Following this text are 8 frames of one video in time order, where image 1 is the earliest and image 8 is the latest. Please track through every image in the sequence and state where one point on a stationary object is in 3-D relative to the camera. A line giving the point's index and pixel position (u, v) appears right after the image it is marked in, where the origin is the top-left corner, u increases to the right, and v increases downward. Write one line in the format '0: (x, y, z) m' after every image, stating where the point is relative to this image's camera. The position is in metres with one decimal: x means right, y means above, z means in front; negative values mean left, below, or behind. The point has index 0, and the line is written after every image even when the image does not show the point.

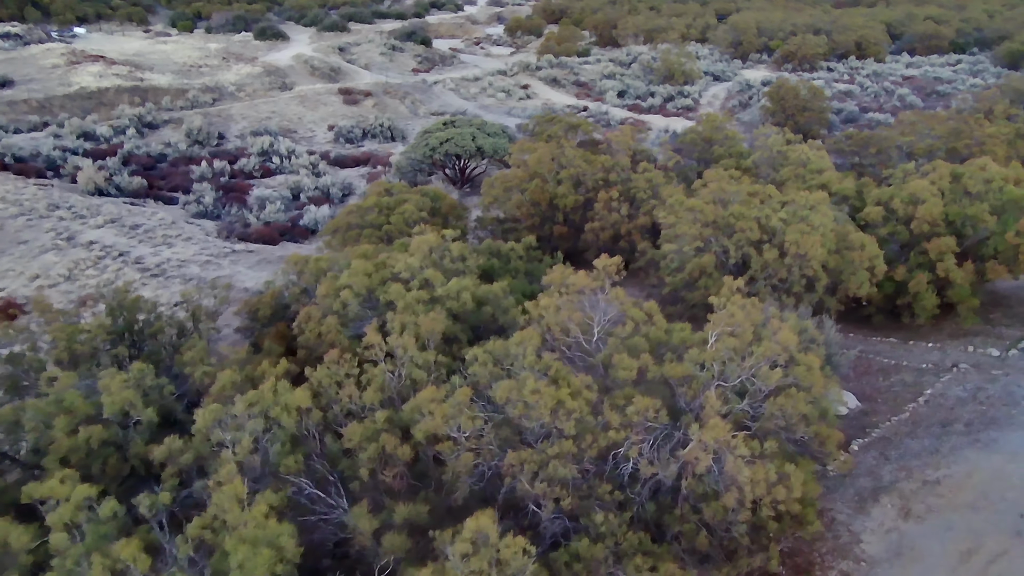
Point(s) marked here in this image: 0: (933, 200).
0: (+10.1, +2.1, +19.8) m
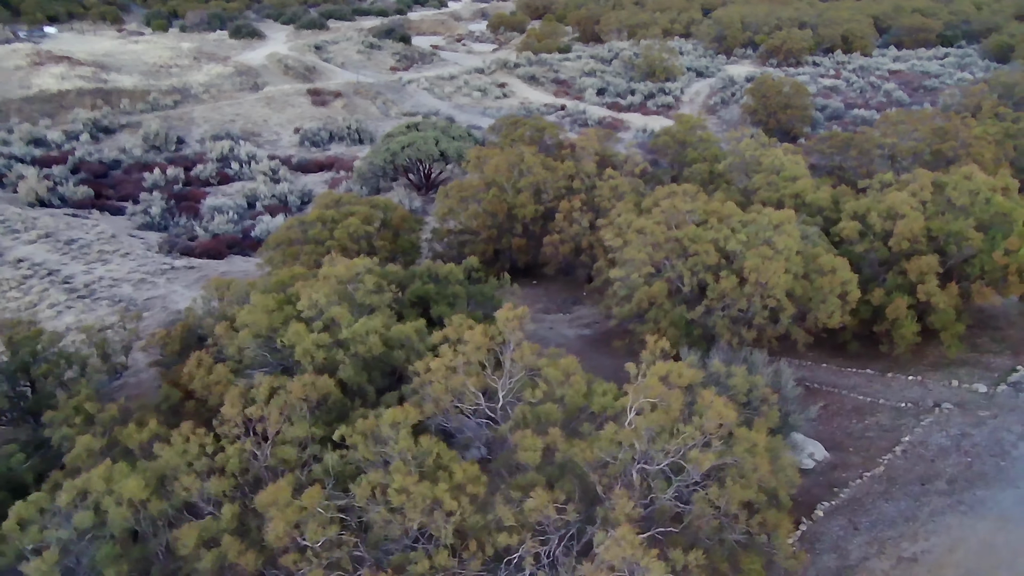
0: (+8.7, +1.6, +17.9) m
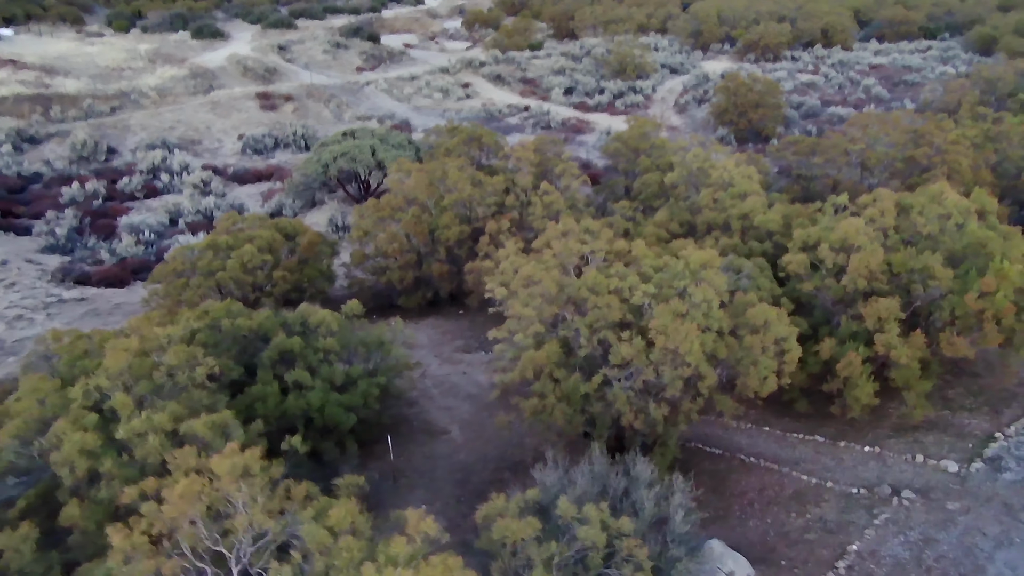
0: (+6.4, +0.7, +14.9) m
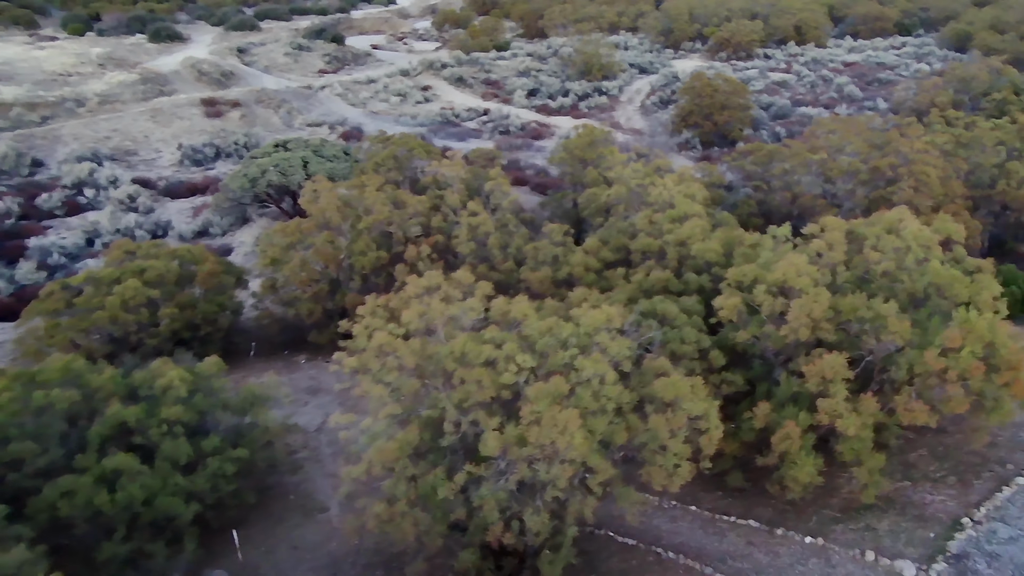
0: (+4.5, -0.1, +12.5) m
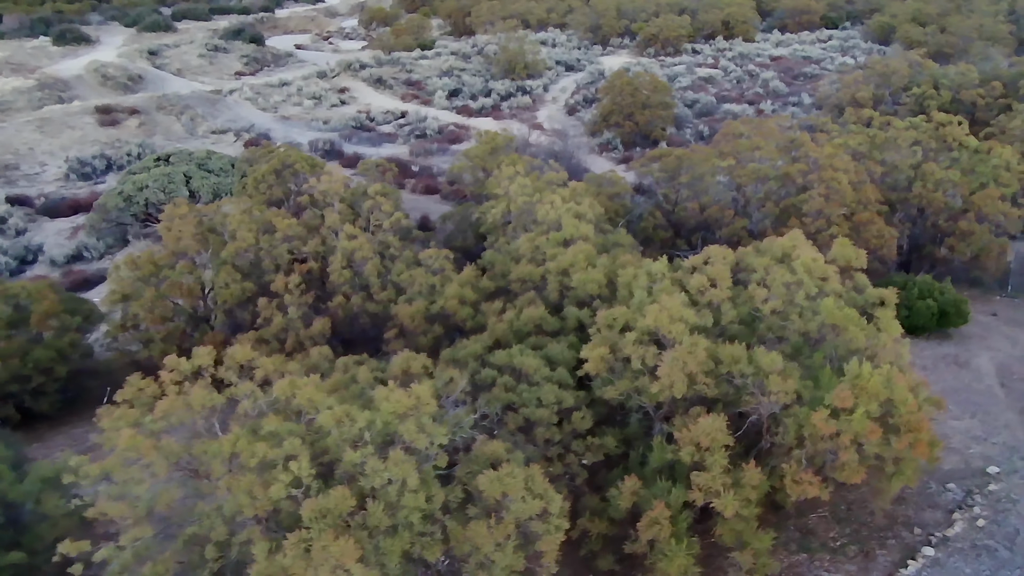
0: (+2.2, -0.7, +10.7) m
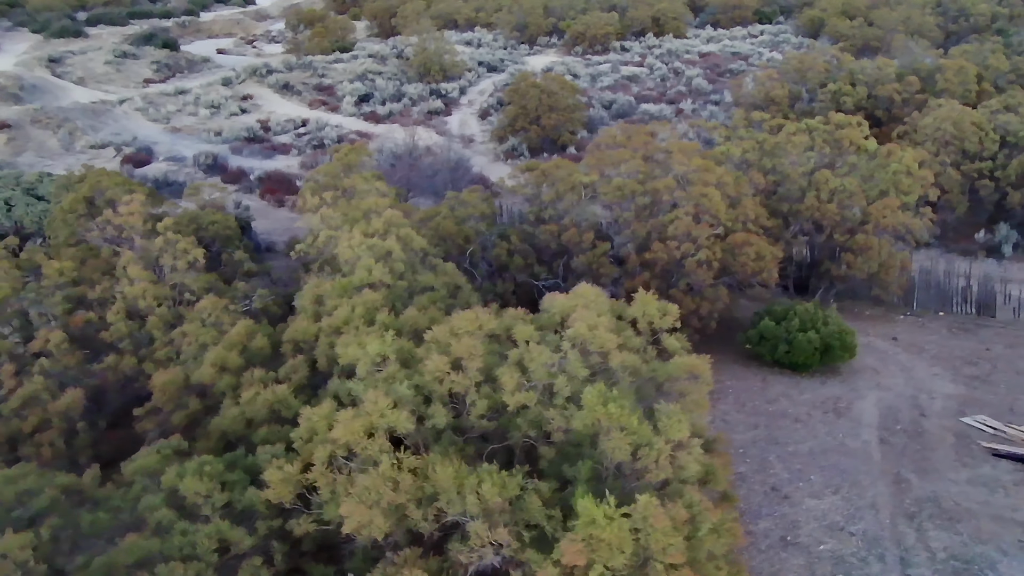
0: (-1.3, -1.6, +7.7) m
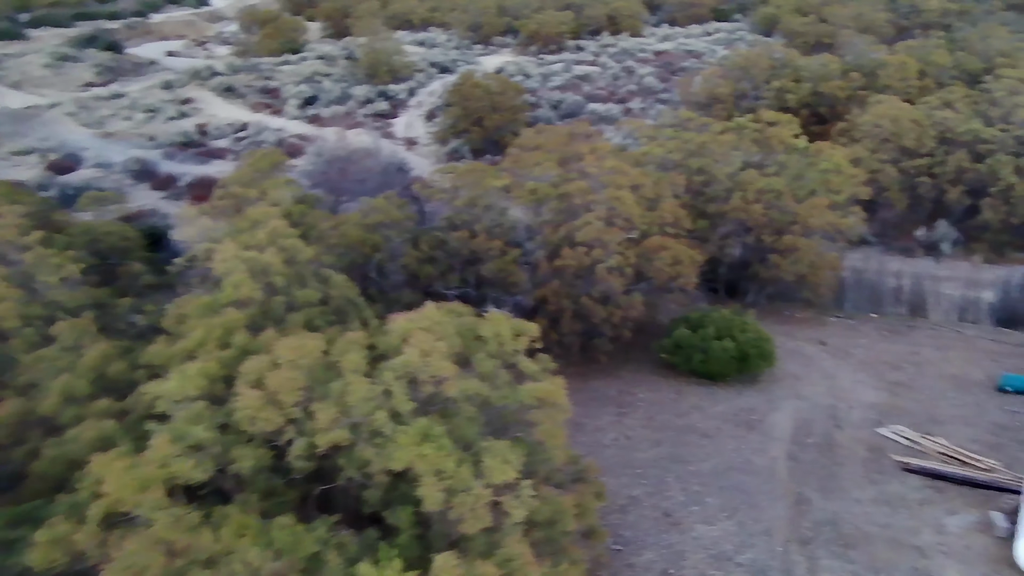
0: (-3.0, -1.9, +6.7) m
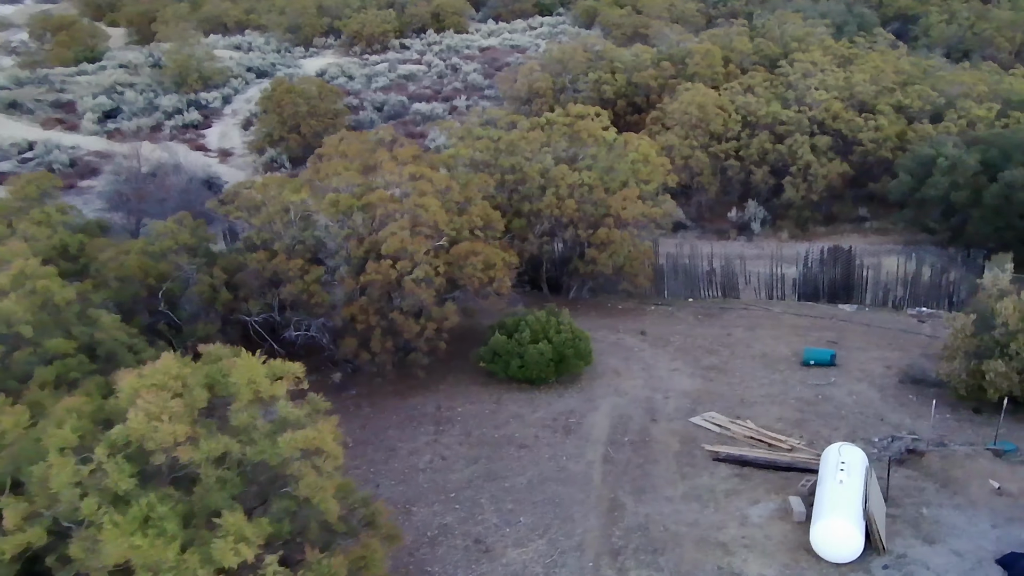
0: (-4.8, -2.5, +5.3) m
